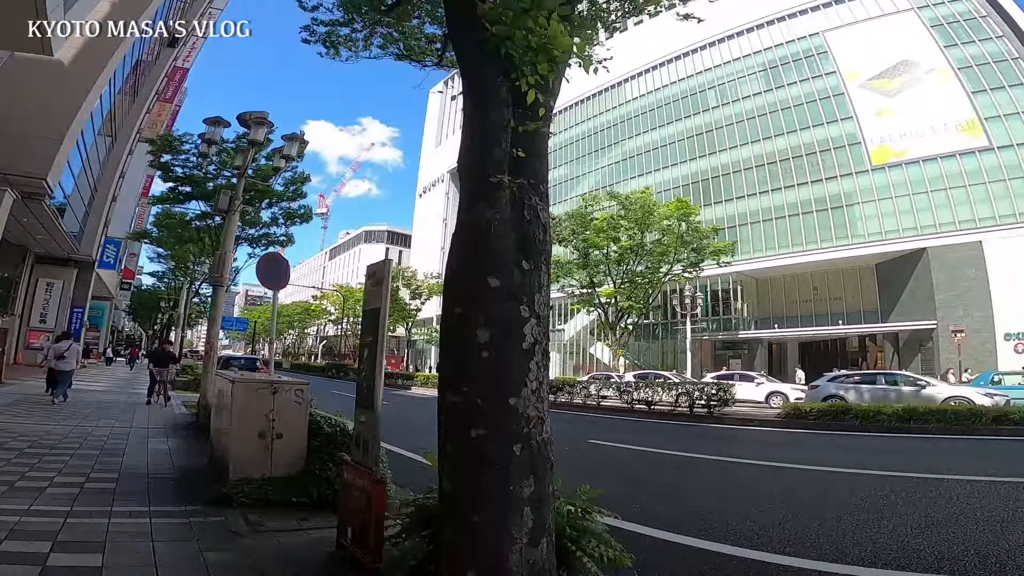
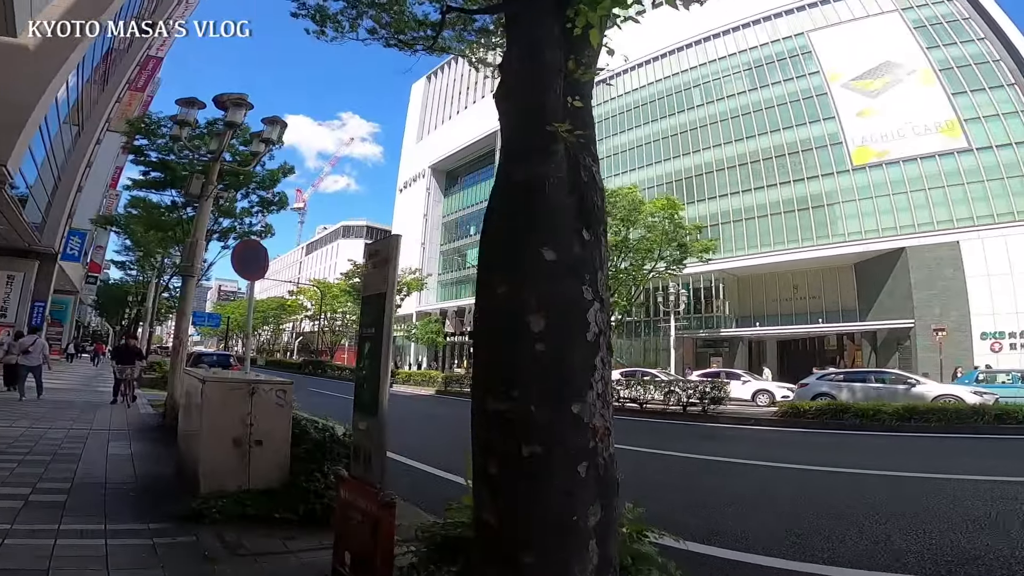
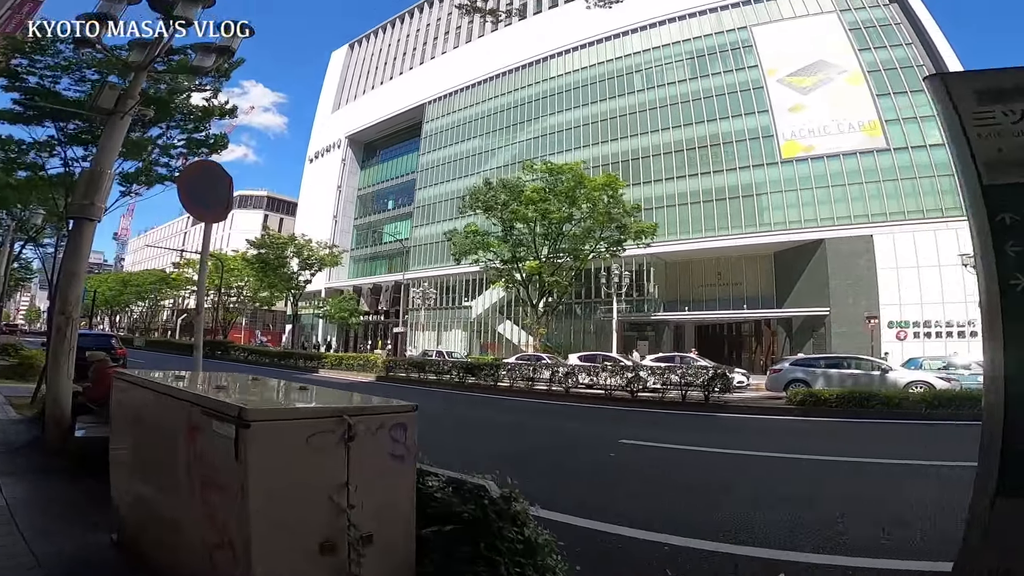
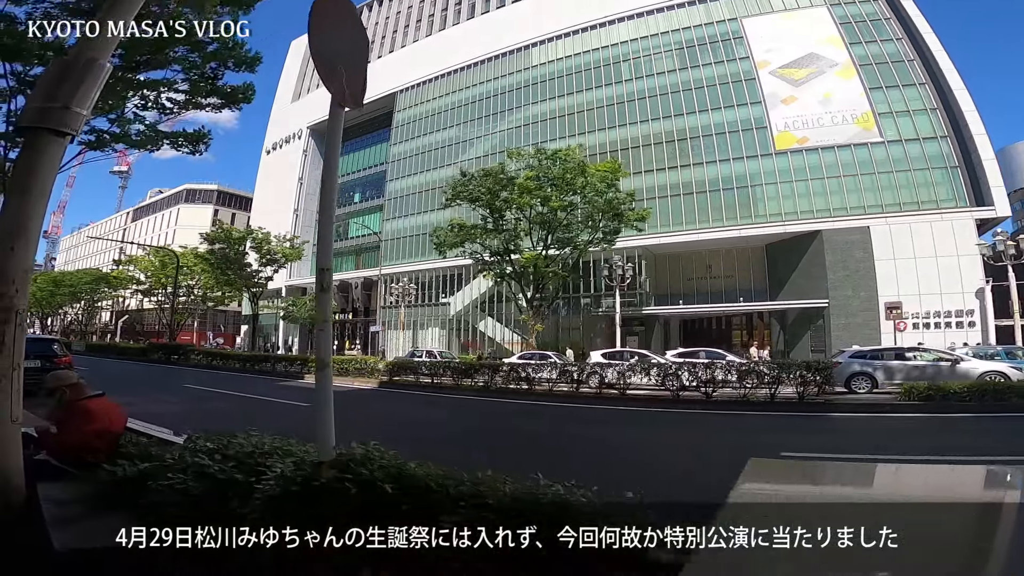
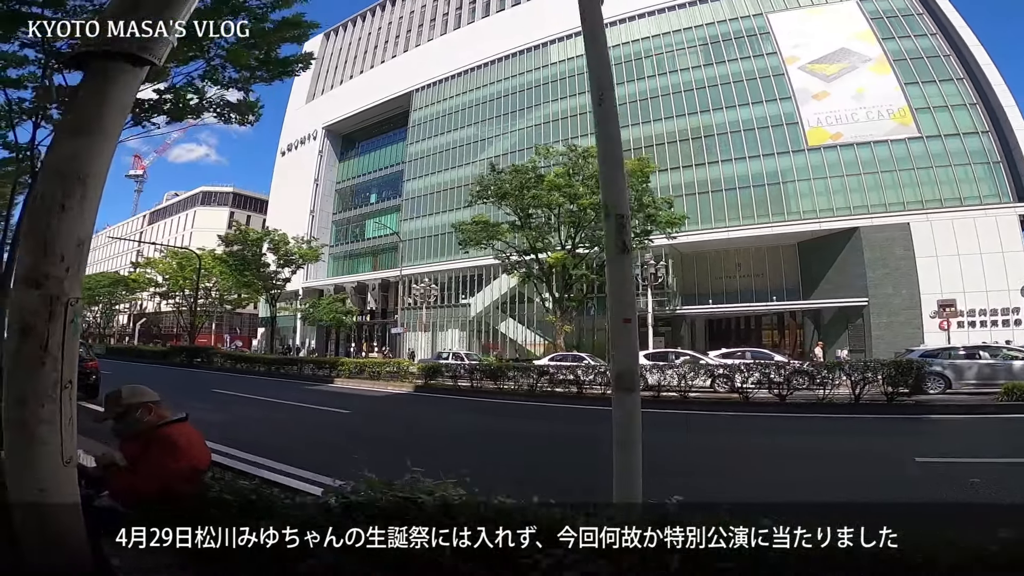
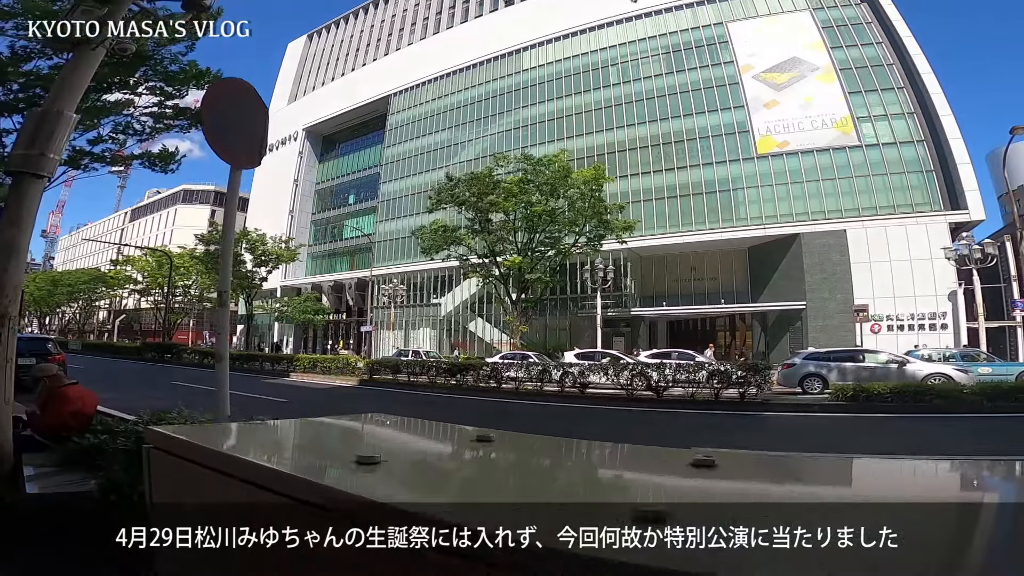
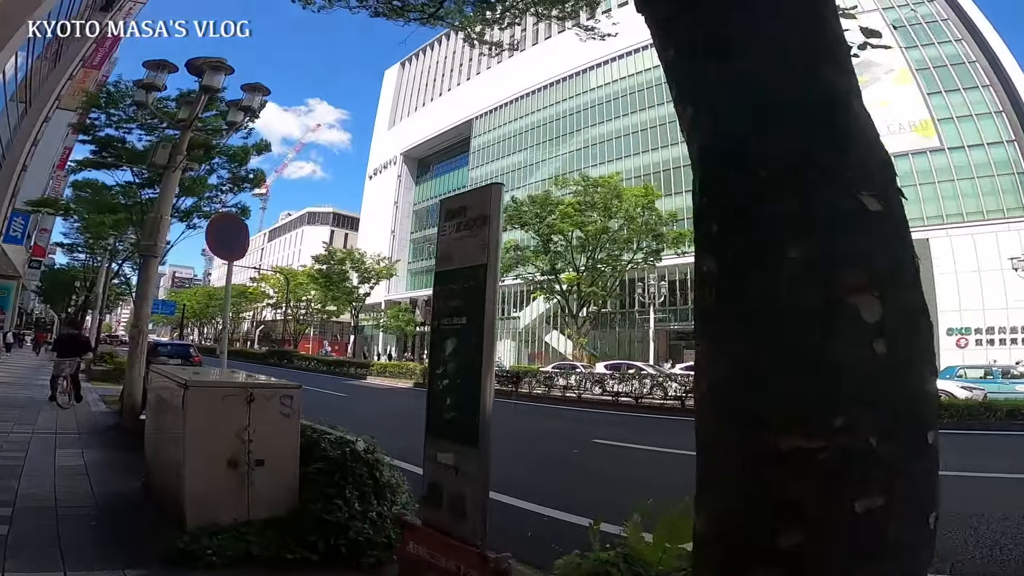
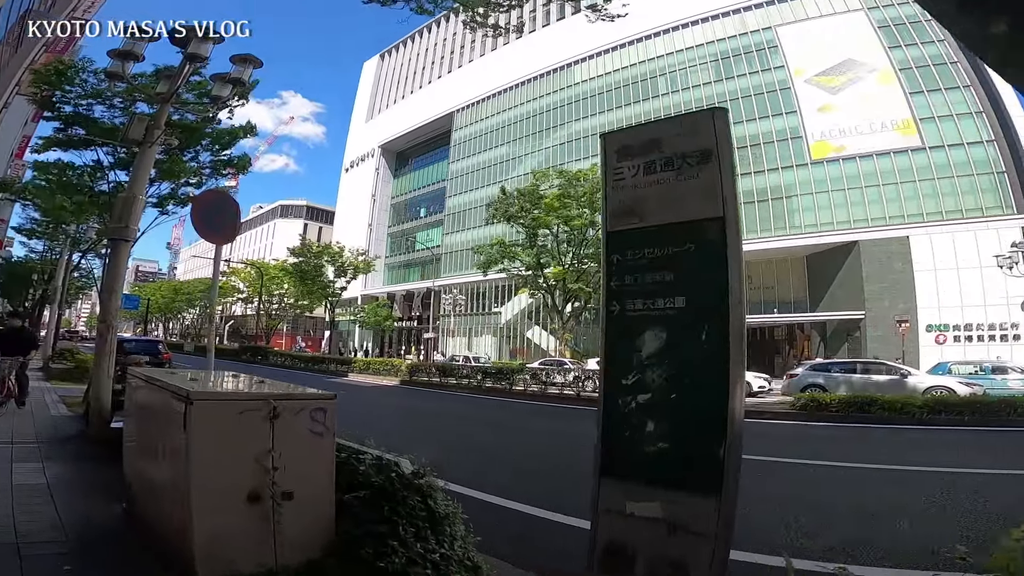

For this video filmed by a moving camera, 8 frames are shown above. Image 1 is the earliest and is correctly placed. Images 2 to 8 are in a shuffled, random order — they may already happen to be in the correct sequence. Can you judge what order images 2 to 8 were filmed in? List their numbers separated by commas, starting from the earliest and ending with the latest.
2, 7, 8, 3, 6, 4, 5
